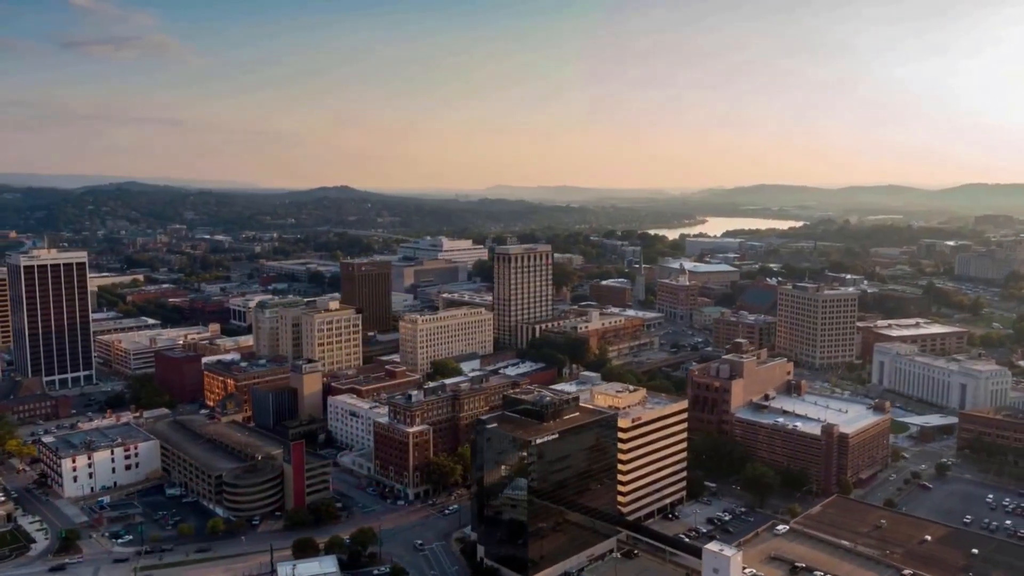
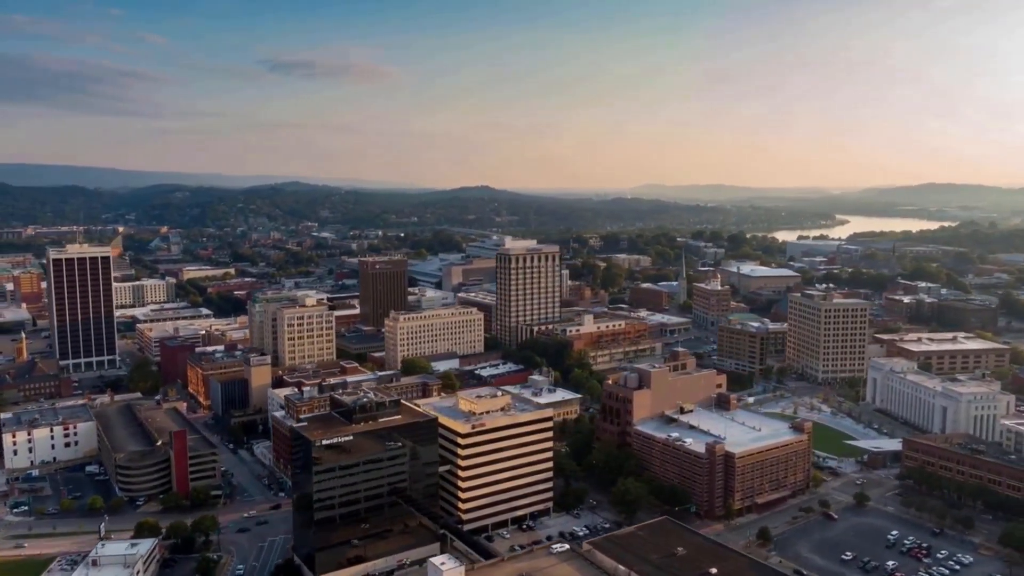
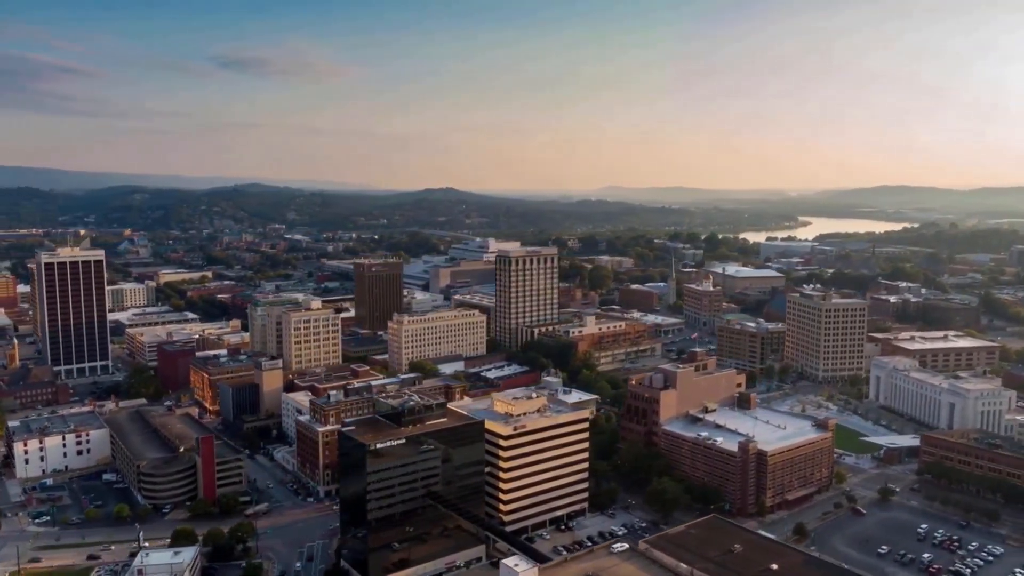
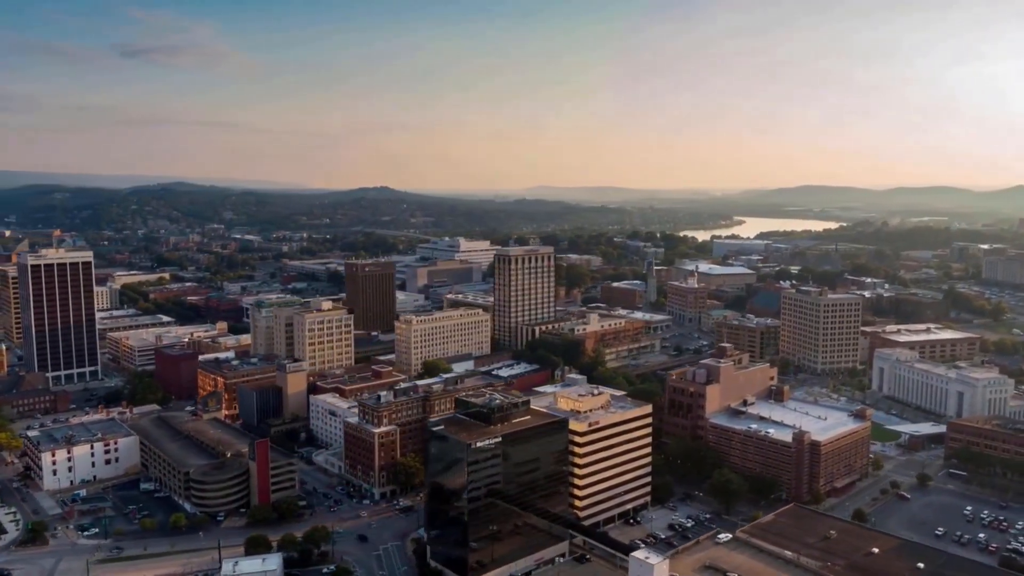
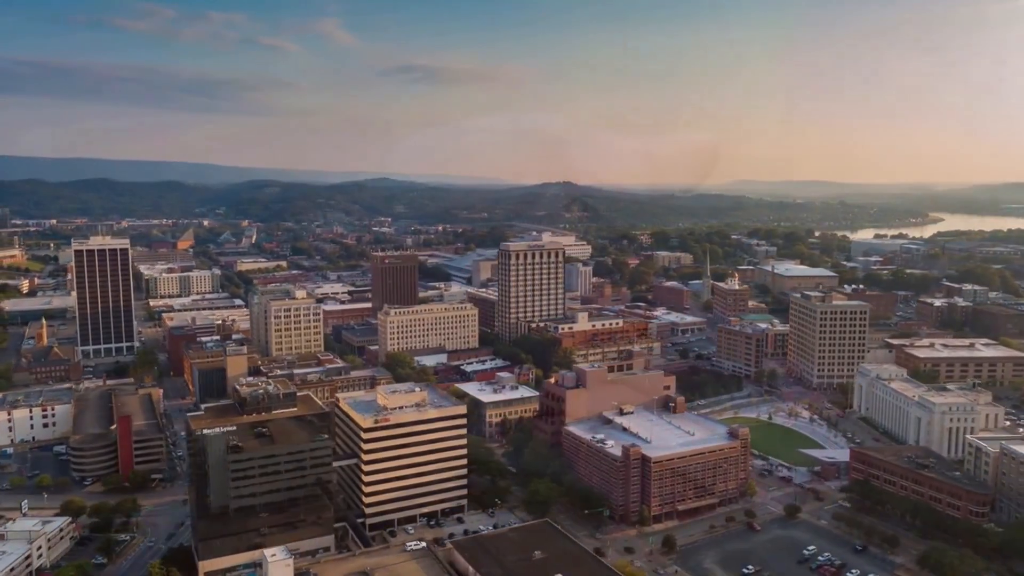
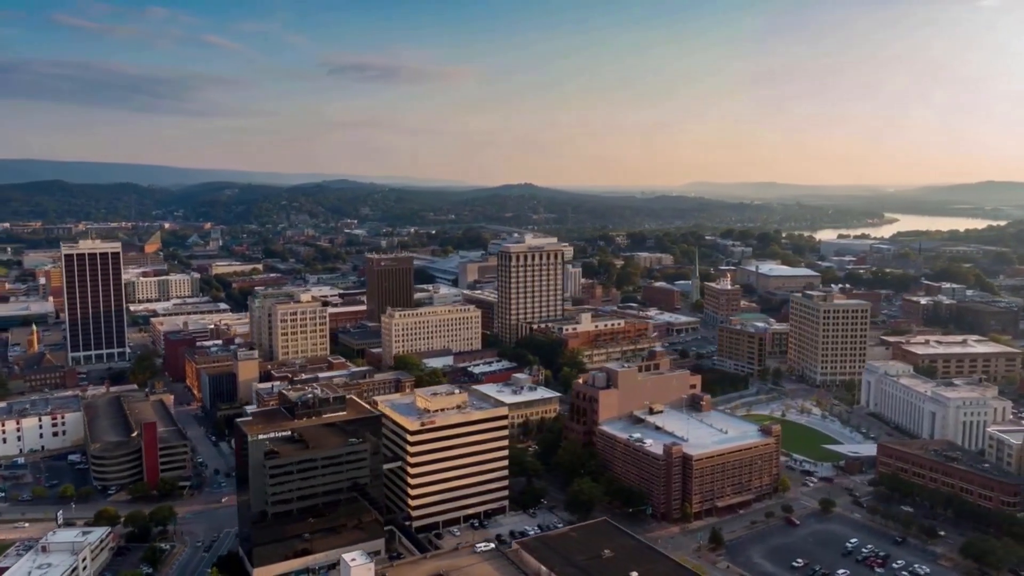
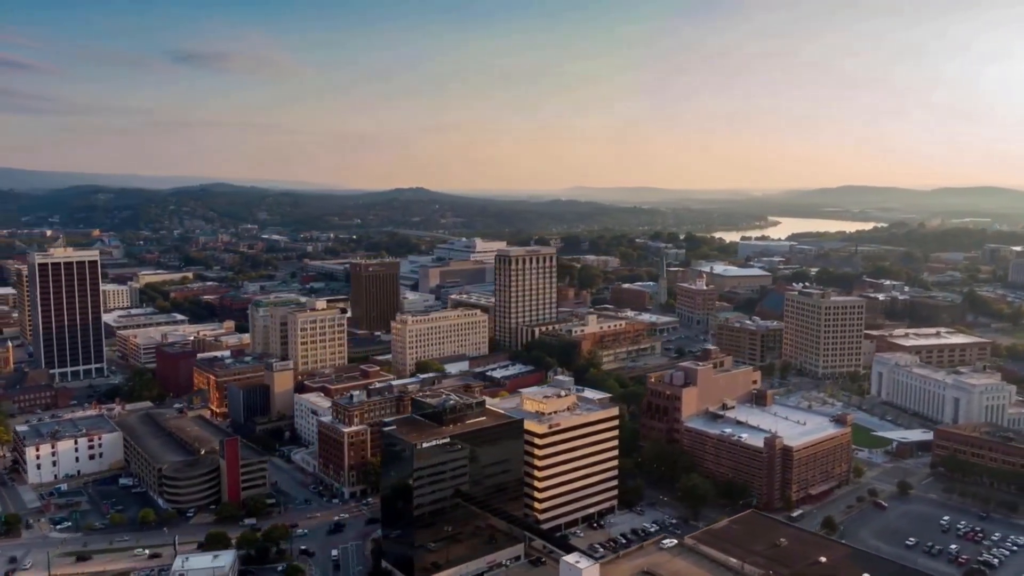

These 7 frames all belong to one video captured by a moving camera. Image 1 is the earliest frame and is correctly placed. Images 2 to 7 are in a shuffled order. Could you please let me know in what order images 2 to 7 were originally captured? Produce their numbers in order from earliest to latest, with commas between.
4, 7, 3, 2, 6, 5
